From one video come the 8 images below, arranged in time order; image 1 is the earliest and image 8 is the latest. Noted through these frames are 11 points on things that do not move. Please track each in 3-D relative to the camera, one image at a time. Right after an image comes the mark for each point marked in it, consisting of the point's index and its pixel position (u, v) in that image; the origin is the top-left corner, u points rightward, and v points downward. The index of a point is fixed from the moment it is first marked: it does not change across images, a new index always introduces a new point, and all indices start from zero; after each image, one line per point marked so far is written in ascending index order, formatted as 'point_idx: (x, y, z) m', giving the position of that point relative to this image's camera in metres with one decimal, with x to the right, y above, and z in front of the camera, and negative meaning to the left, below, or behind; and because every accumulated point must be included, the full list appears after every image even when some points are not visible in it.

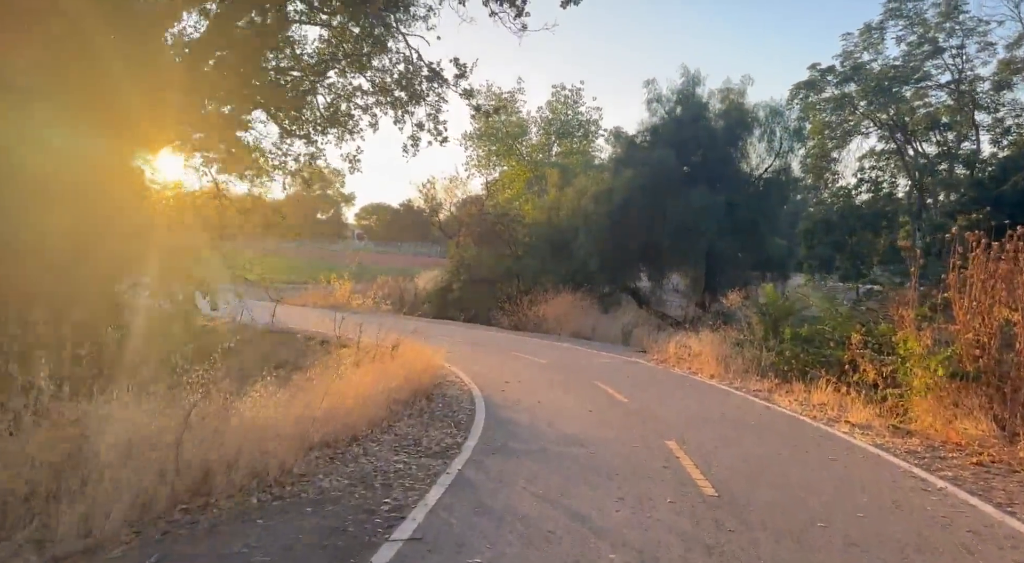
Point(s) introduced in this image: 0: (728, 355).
0: (+4.7, -1.6, +15.2) m
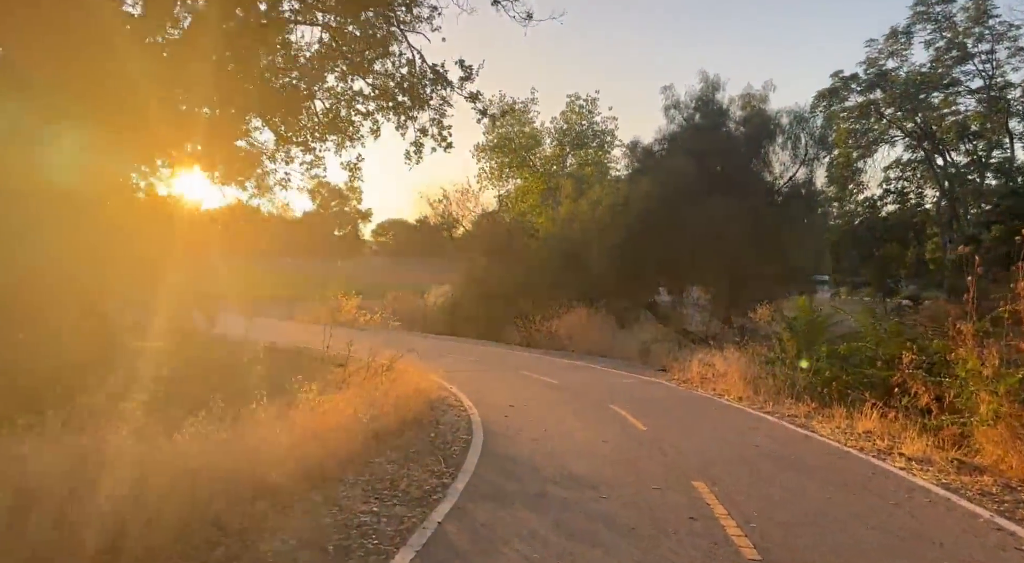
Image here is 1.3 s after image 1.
0: (+4.8, -1.8, +13.9) m
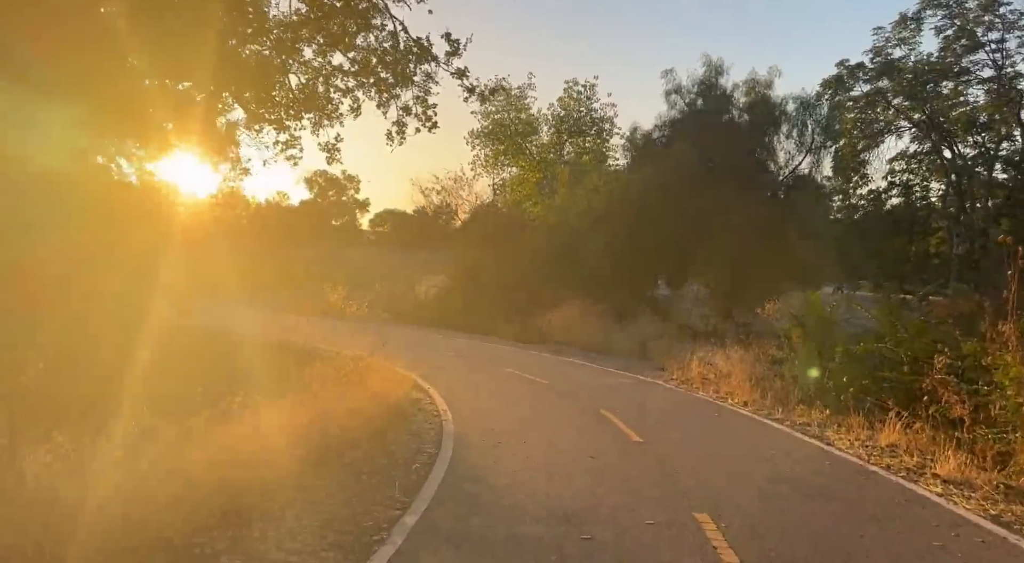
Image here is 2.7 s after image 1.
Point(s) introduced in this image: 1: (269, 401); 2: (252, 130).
0: (+4.5, -1.7, +12.8) m
1: (-4.5, -2.2, +13.1) m
2: (-5.9, +3.5, +16.4) m
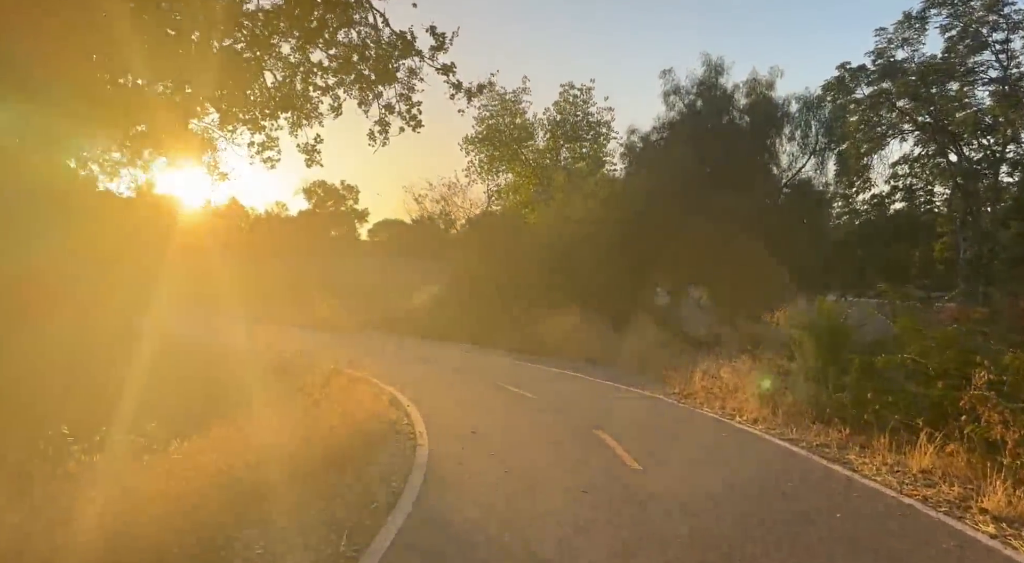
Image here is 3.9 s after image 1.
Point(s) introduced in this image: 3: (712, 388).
0: (+4.4, -1.8, +11.8) m
1: (-4.6, -2.4, +12.1) m
2: (-6.2, +3.3, +15.4) m
3: (+3.8, -2.0, +13.4) m
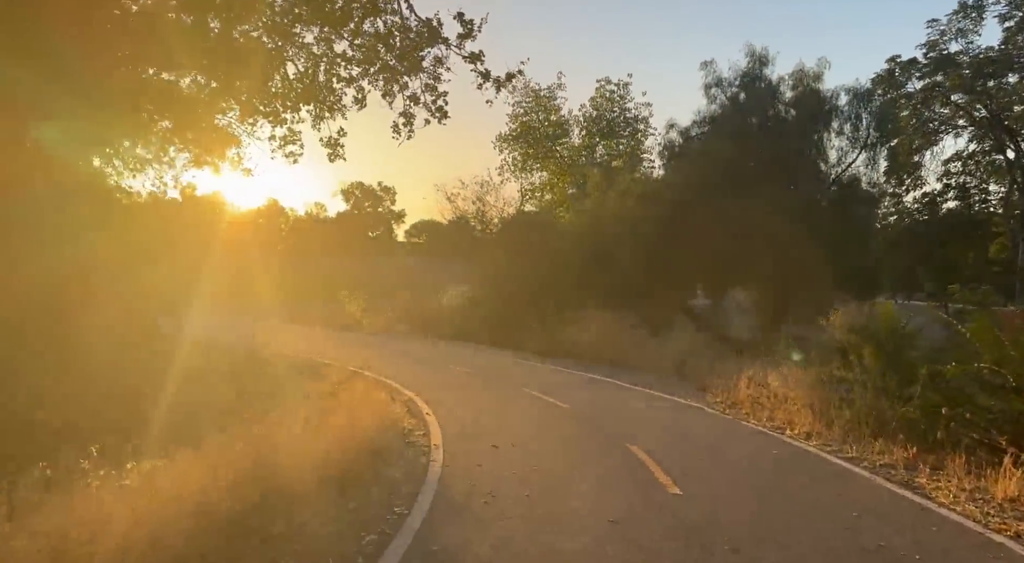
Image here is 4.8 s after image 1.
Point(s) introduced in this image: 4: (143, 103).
0: (+4.8, -1.8, +10.8) m
1: (-4.2, -2.3, +11.6) m
2: (-5.5, +3.3, +14.9) m
3: (+4.3, -2.0, +12.4) m
4: (-5.0, +2.4, +9.8) m
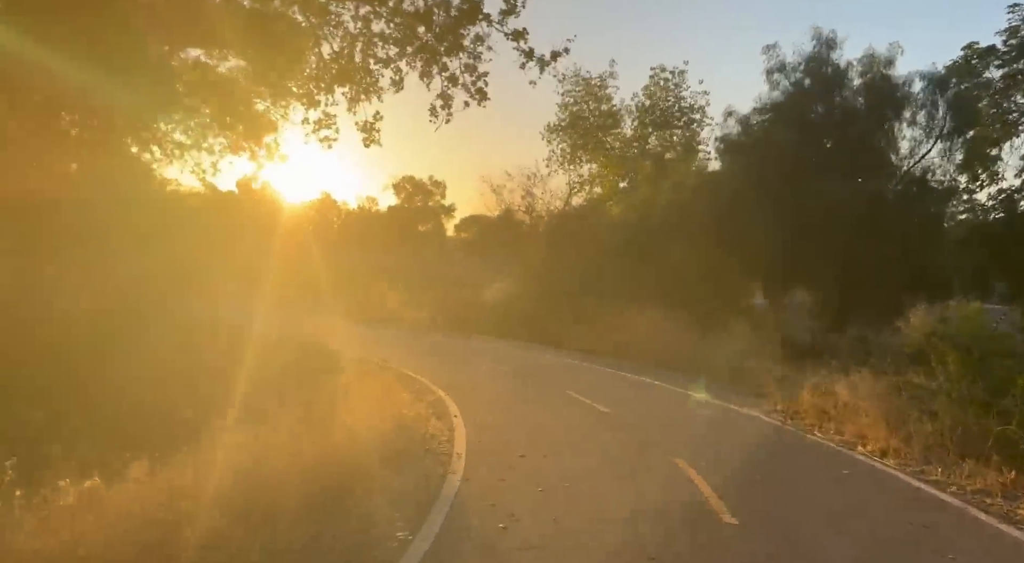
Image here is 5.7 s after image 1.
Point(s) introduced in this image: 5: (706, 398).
0: (+5.3, -1.8, +9.6) m
1: (-3.6, -2.2, +11.0) m
2: (-4.6, +3.5, +14.4) m
3: (+4.9, -2.0, +11.2) m
4: (-4.5, +2.6, +9.2) m
5: (+3.6, -2.1, +13.2) m
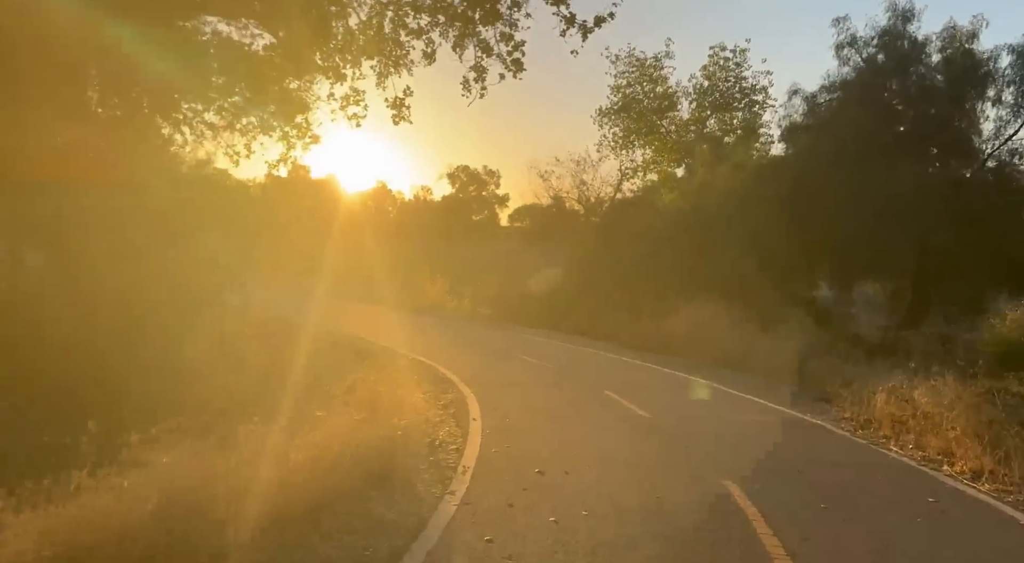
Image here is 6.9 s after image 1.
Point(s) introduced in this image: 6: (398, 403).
0: (+5.6, -1.7, +8.1) m
1: (-3.2, -1.9, +10.2) m
2: (-3.9, +3.8, +13.6) m
3: (+5.3, -1.8, +9.8) m
4: (-4.1, +2.8, +8.5) m
5: (+4.2, -2.0, +11.9) m
6: (-1.7, -1.7, +10.3) m
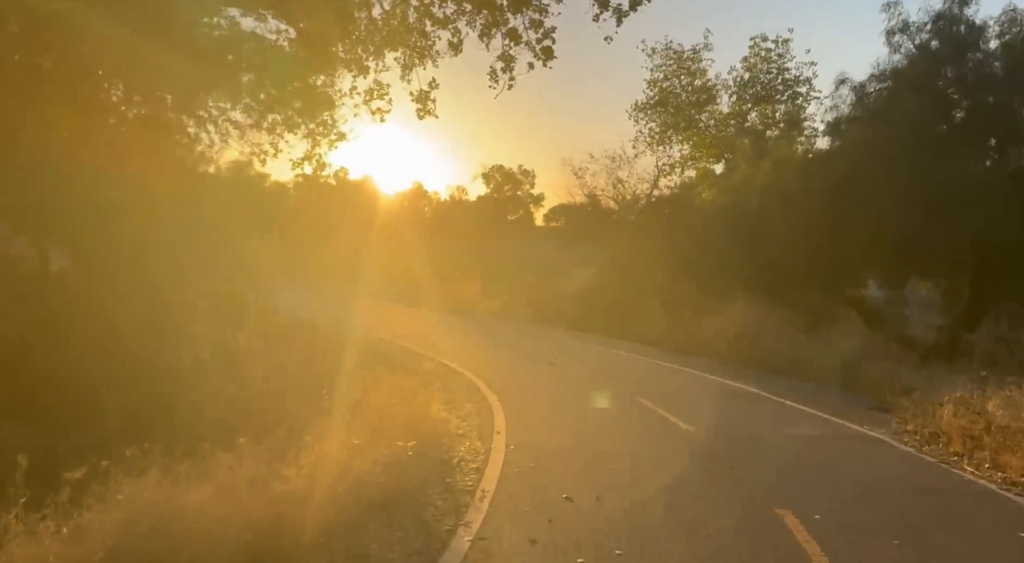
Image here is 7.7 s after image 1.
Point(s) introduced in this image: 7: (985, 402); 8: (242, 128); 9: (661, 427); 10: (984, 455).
0: (+5.9, -1.7, +7.2) m
1: (-2.8, -2.0, +9.7) m
2: (-3.3, +3.8, +13.1) m
3: (+5.7, -1.8, +8.9) m
4: (-3.8, +2.8, +8.0) m
5: (+4.6, -2.0, +11.0) m
6: (-1.2, -1.8, +9.7) m
7: (+6.4, -1.6, +9.8) m
8: (-5.9, +3.3, +15.2) m
9: (+2.0, -1.9, +9.7) m
10: (+5.4, -1.9, +8.1) m
